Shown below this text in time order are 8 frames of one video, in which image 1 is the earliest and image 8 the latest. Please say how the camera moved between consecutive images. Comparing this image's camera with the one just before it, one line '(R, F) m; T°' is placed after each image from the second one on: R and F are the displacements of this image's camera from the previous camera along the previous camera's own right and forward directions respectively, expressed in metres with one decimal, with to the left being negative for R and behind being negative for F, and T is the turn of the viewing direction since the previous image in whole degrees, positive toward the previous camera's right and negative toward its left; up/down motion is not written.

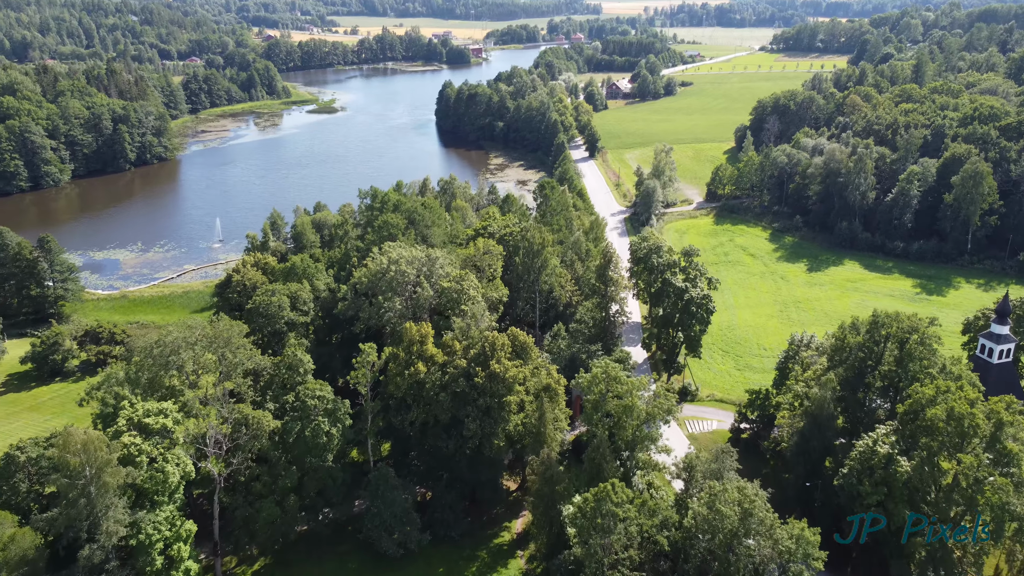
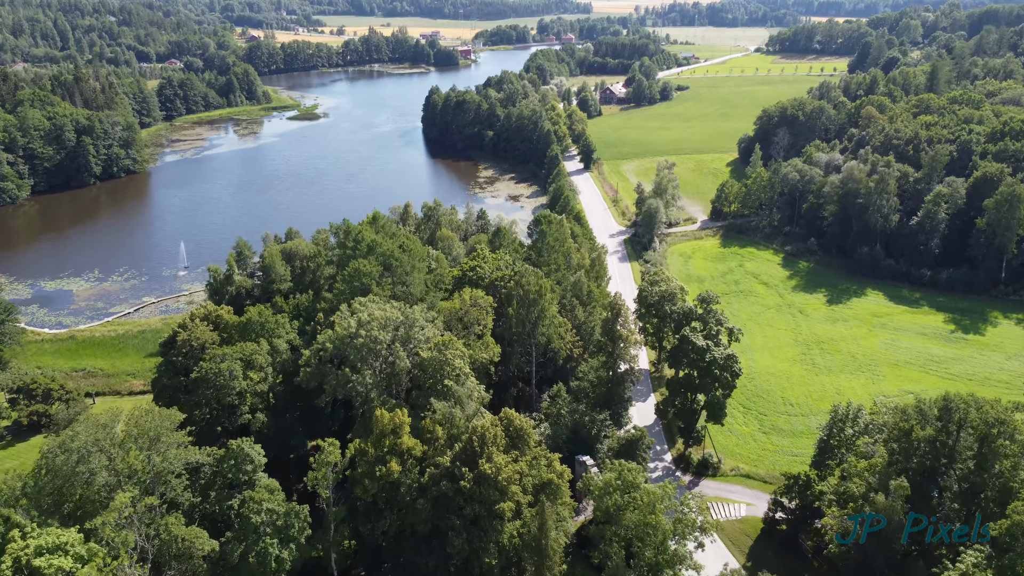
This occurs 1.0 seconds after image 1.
(-0.1, +5.3) m; +1°
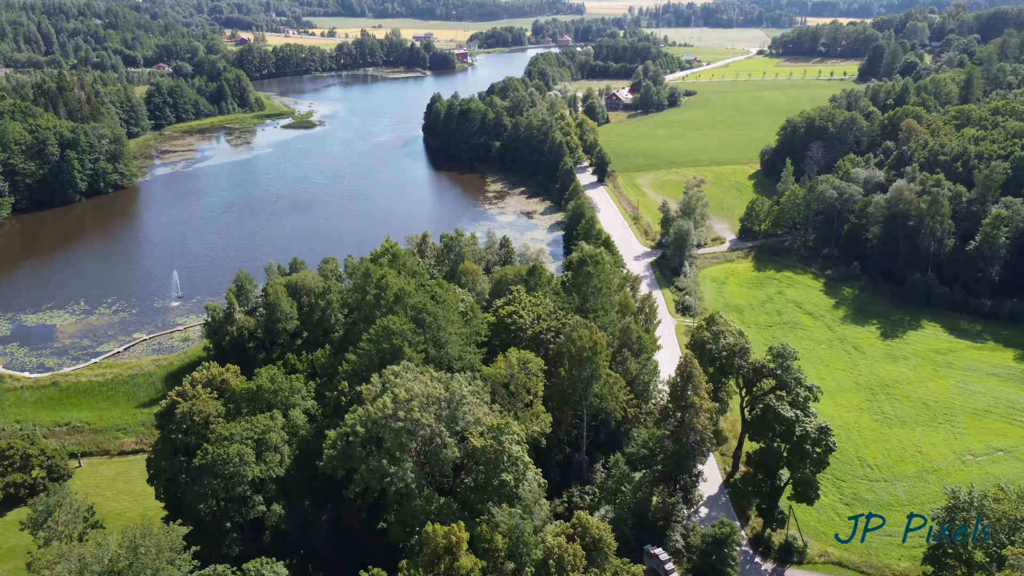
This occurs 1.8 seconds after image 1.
(-2.2, +4.5) m; +1°
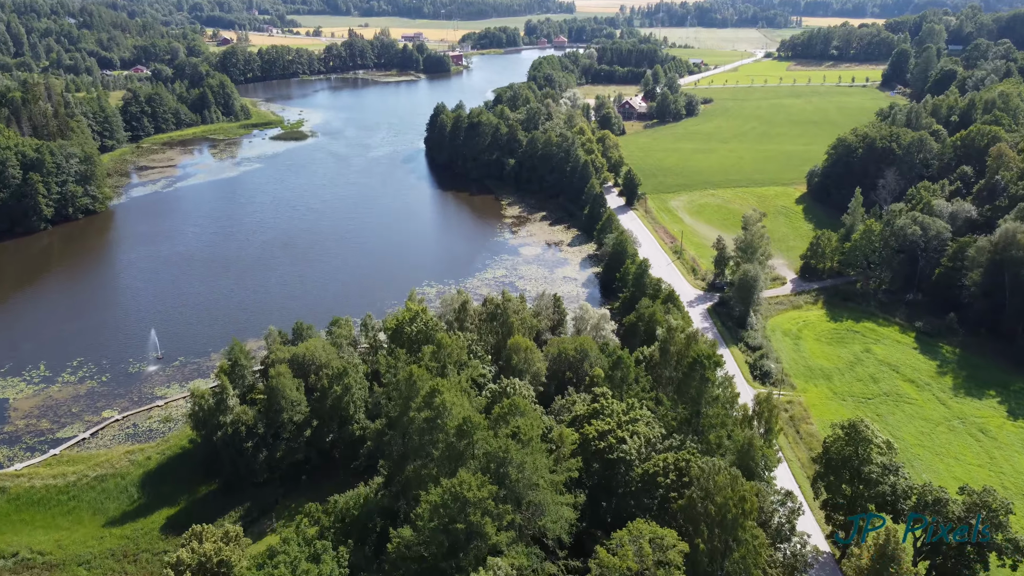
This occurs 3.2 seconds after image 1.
(-3.4, +8.6) m; +1°
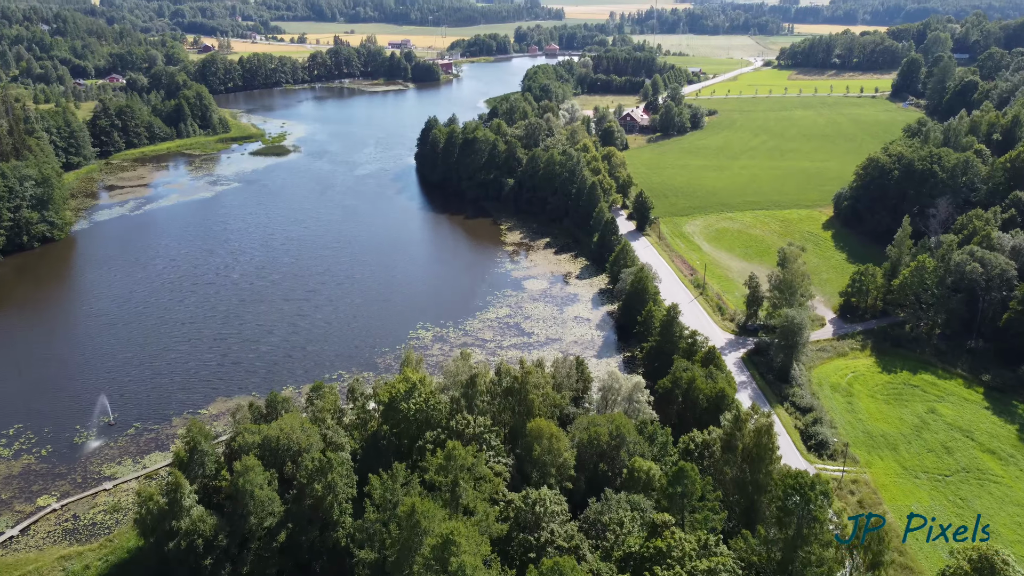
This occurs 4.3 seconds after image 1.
(-1.2, +6.6) m; +1°
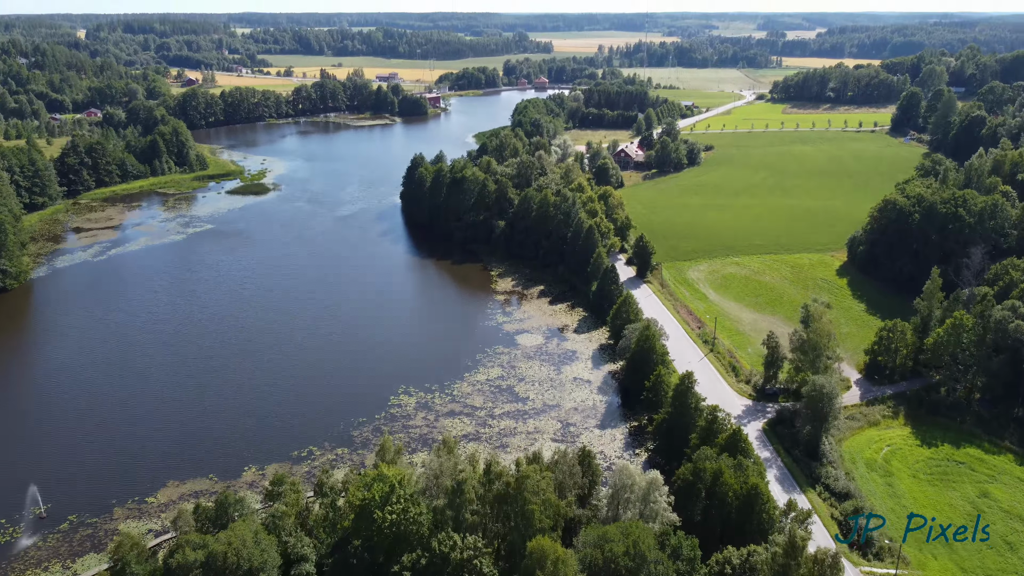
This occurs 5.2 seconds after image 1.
(-0.2, +5.1) m; +1°
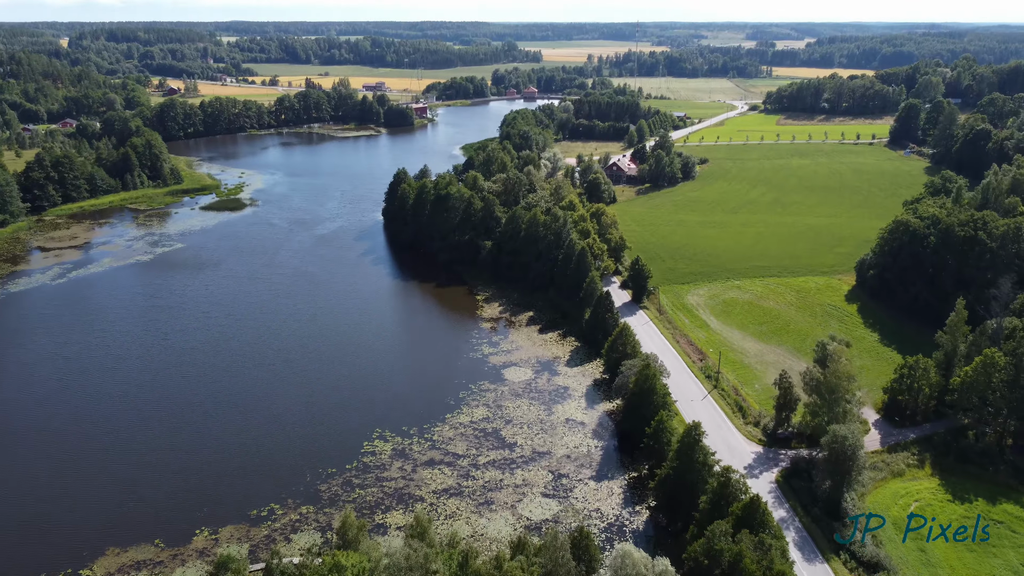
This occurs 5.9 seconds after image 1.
(+0.2, +4.3) m; +1°
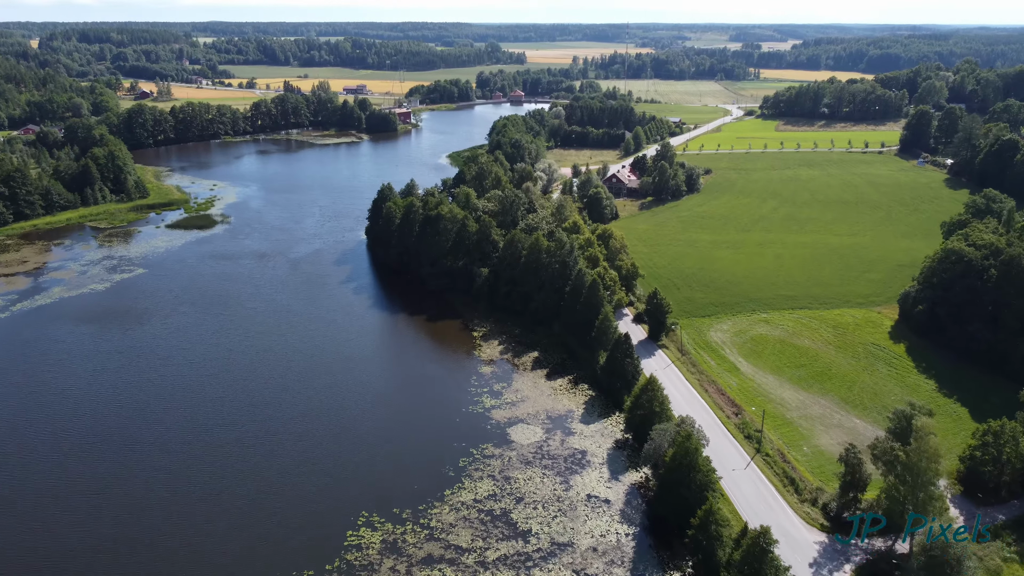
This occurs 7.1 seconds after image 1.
(-1.3, +7.1) m; +1°
